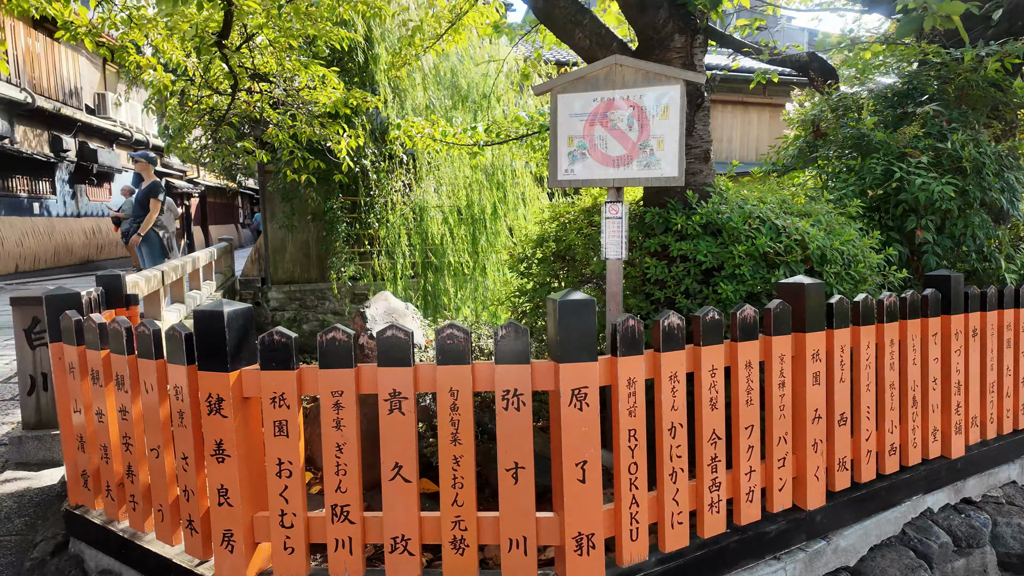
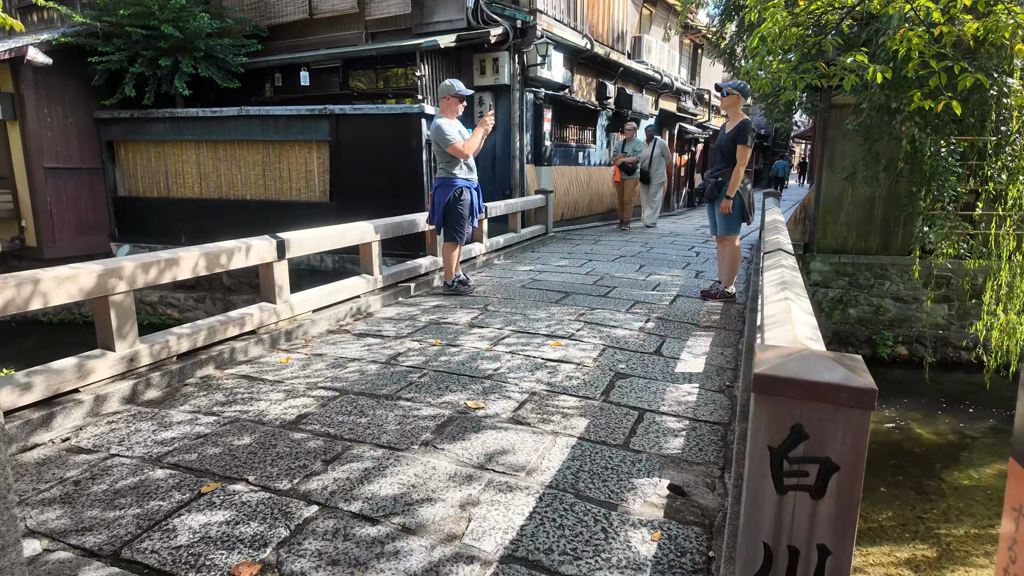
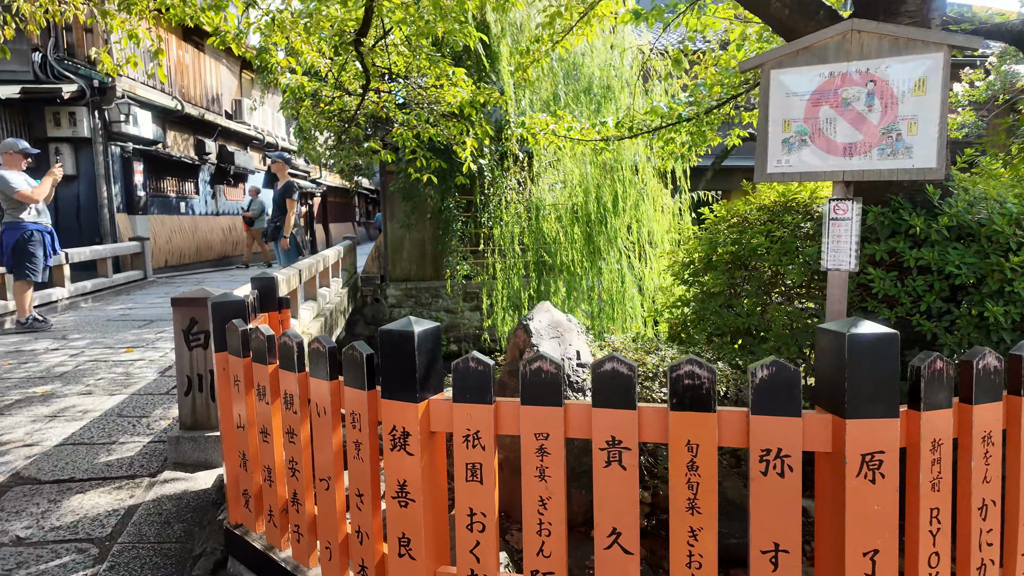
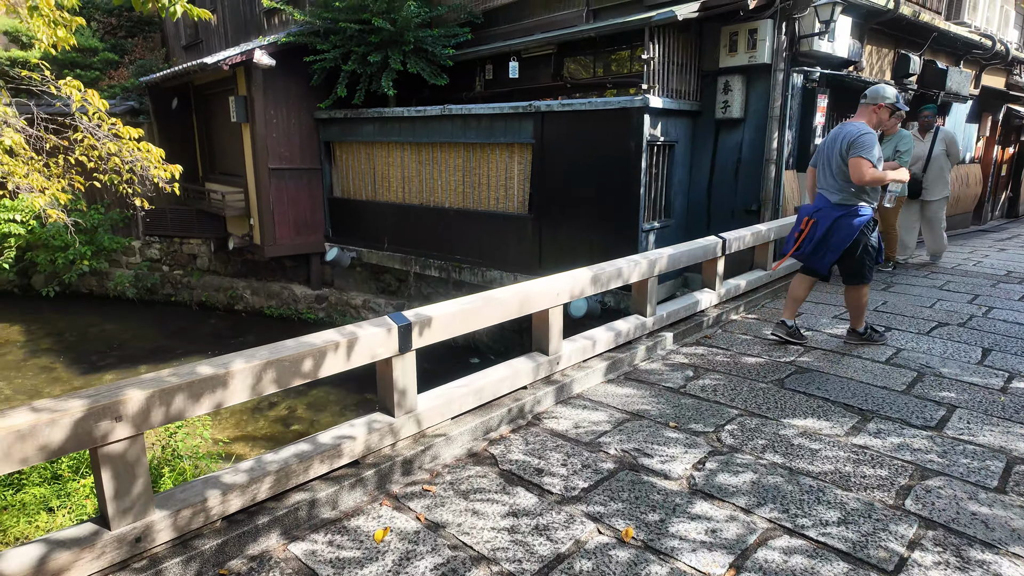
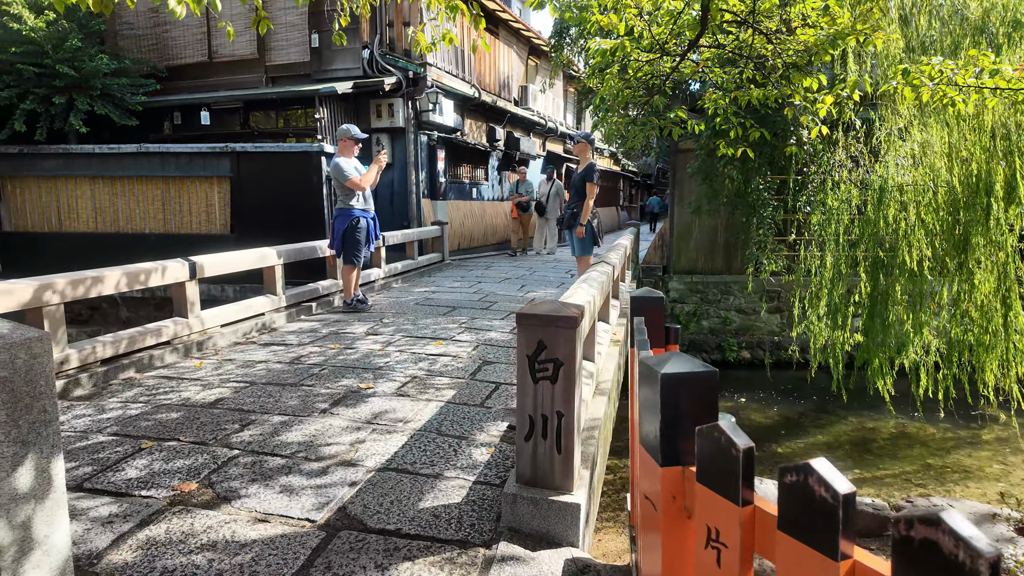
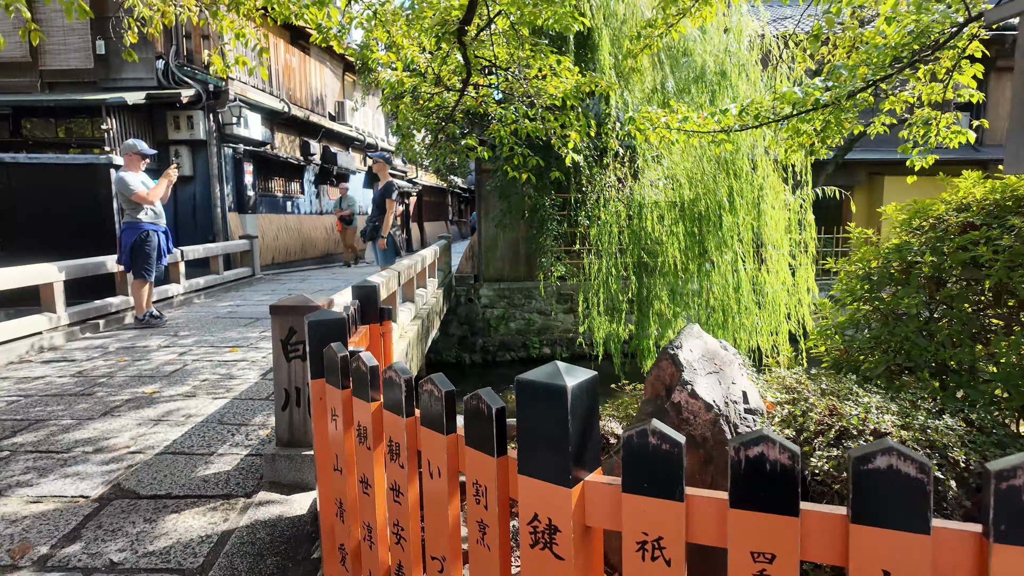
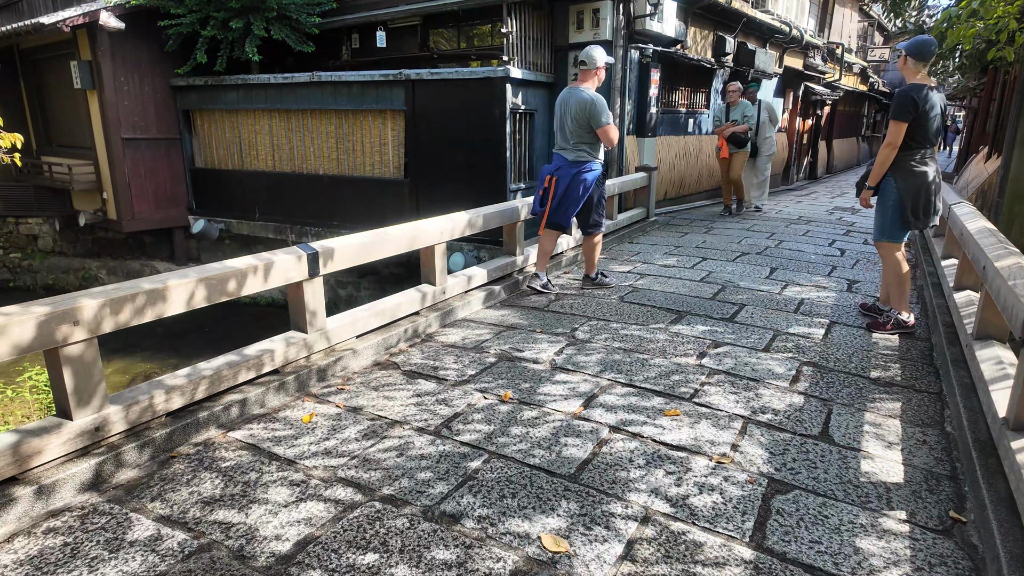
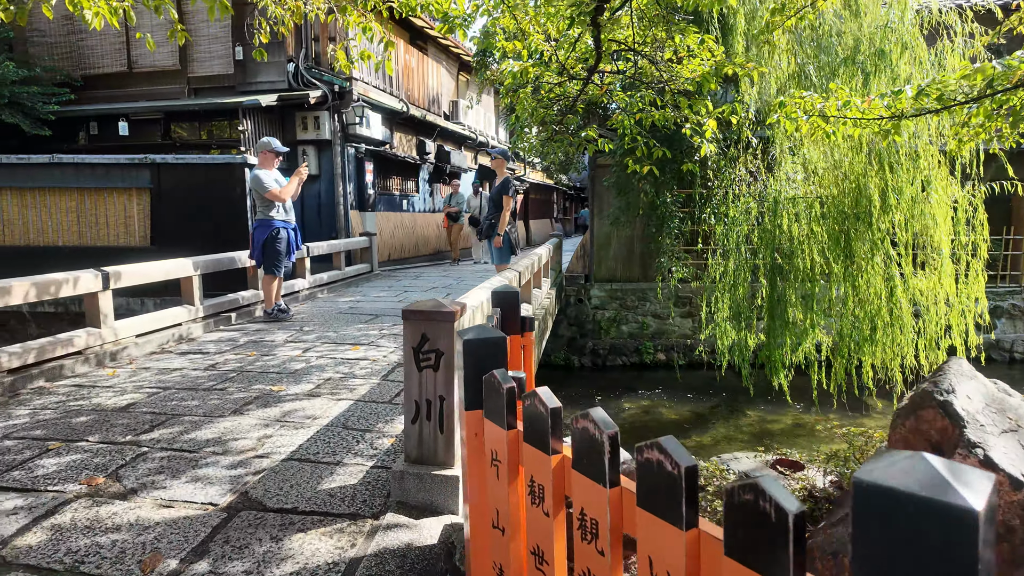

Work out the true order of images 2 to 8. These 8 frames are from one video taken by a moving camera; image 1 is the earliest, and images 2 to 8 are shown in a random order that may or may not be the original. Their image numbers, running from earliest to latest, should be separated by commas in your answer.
3, 6, 8, 5, 2, 7, 4
